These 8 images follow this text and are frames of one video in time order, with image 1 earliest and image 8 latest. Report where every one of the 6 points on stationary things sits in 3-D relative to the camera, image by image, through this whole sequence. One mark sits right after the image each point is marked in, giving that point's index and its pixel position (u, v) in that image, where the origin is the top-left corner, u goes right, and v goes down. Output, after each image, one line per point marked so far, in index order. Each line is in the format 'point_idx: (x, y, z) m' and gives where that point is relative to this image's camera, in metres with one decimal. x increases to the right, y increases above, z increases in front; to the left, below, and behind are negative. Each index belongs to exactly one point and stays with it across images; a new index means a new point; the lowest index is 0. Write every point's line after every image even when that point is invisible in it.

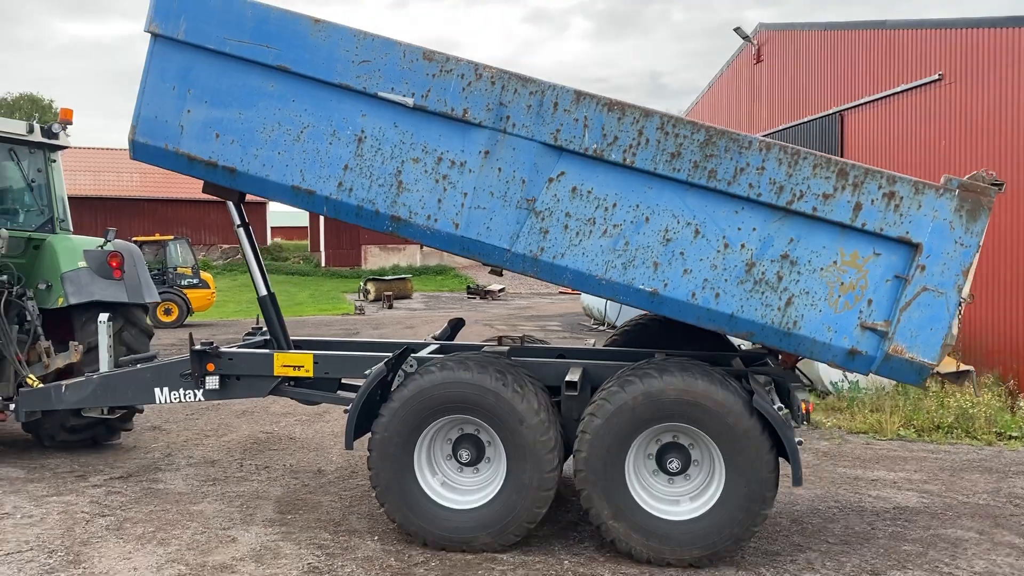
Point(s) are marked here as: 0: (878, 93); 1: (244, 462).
0: (+5.0, +2.7, +12.2) m
1: (-1.9, -1.3, +6.4) m
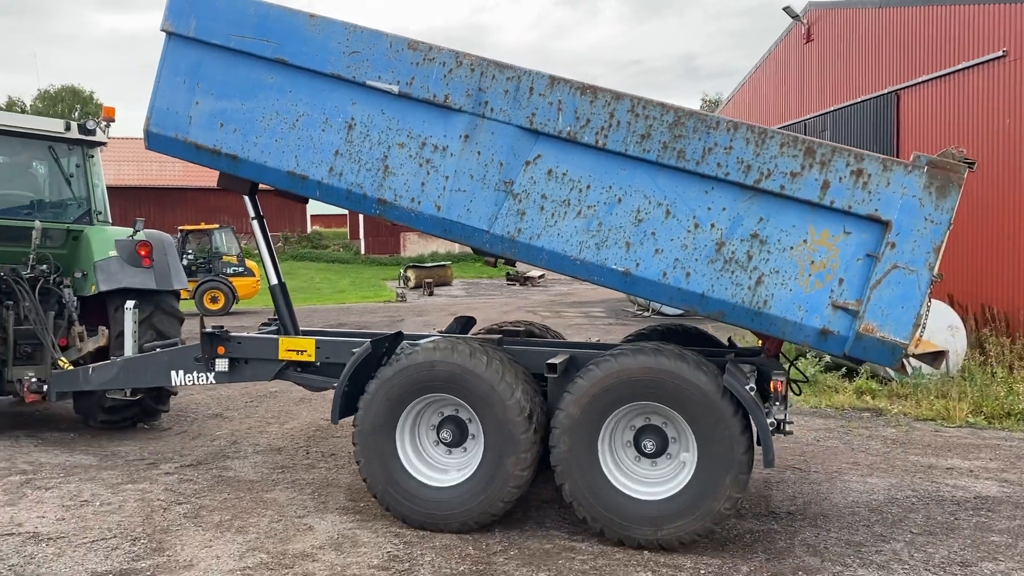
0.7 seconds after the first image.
0: (+5.7, +2.9, +11.9) m
1: (-1.5, -1.2, +6.4) m
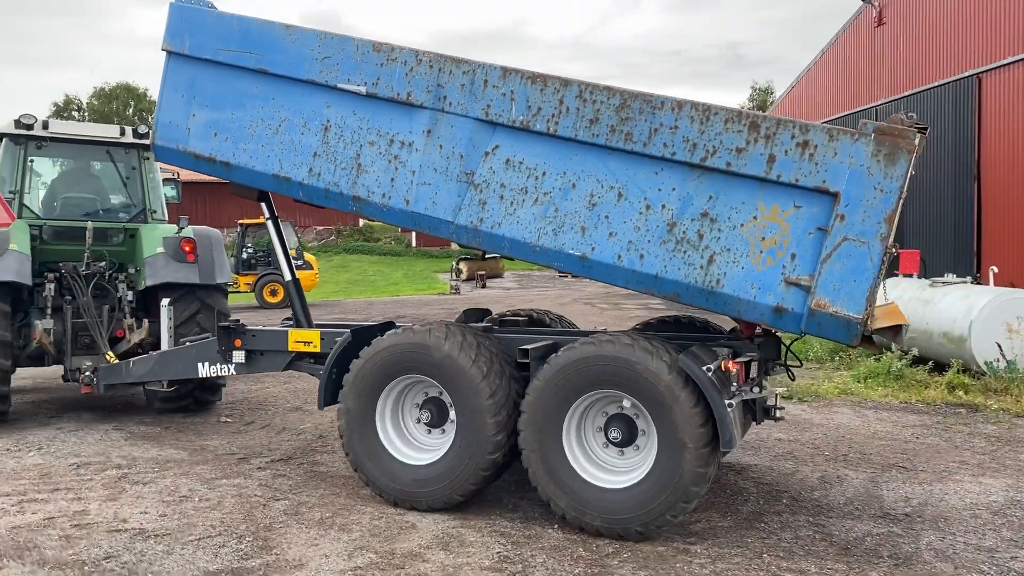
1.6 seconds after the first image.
0: (+6.5, +3.0, +11.4) m
1: (-0.8, -1.1, +6.3) m
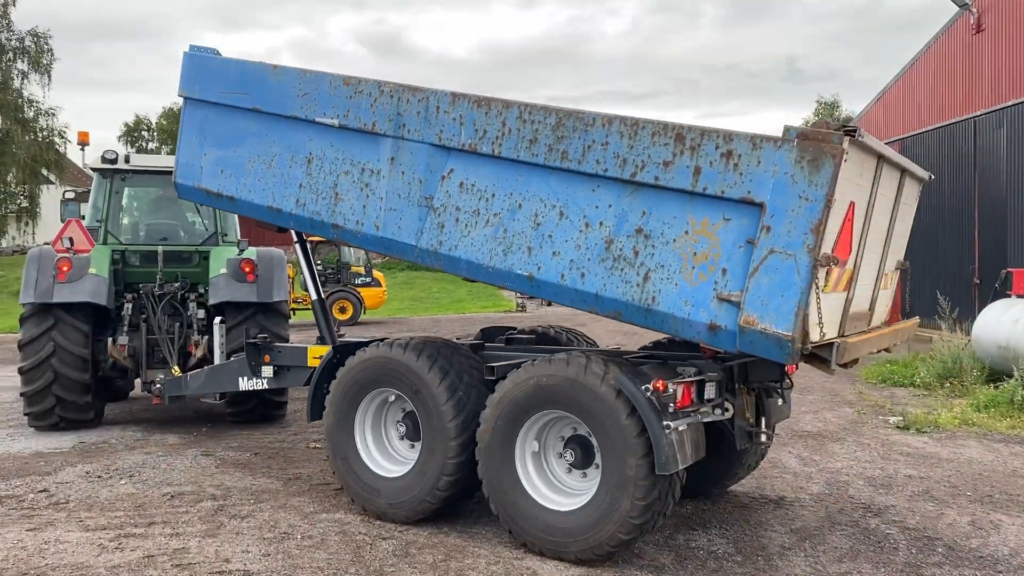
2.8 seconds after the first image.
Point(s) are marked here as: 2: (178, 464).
0: (+7.6, +2.8, +10.6) m
1: (-0.1, -1.3, +5.9) m
2: (-2.3, -1.2, +6.1) m
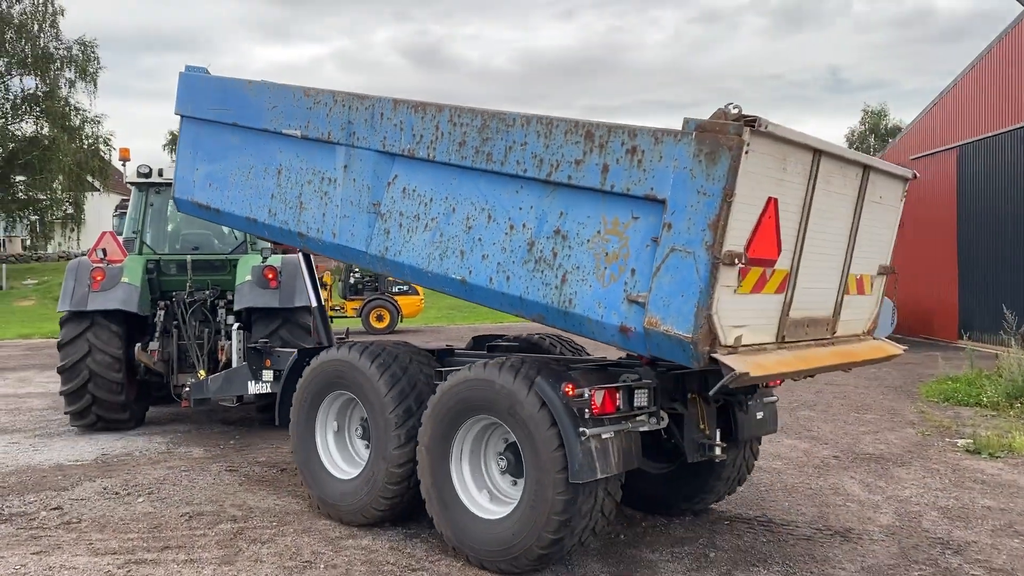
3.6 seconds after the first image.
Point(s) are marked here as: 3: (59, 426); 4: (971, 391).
0: (+8.0, +2.6, +10.0) m
1: (+0.1, -1.3, +5.5) m
2: (-2.0, -1.2, +5.8) m
3: (-4.3, -1.3, +8.4) m
4: (+5.1, -1.1, +9.8) m
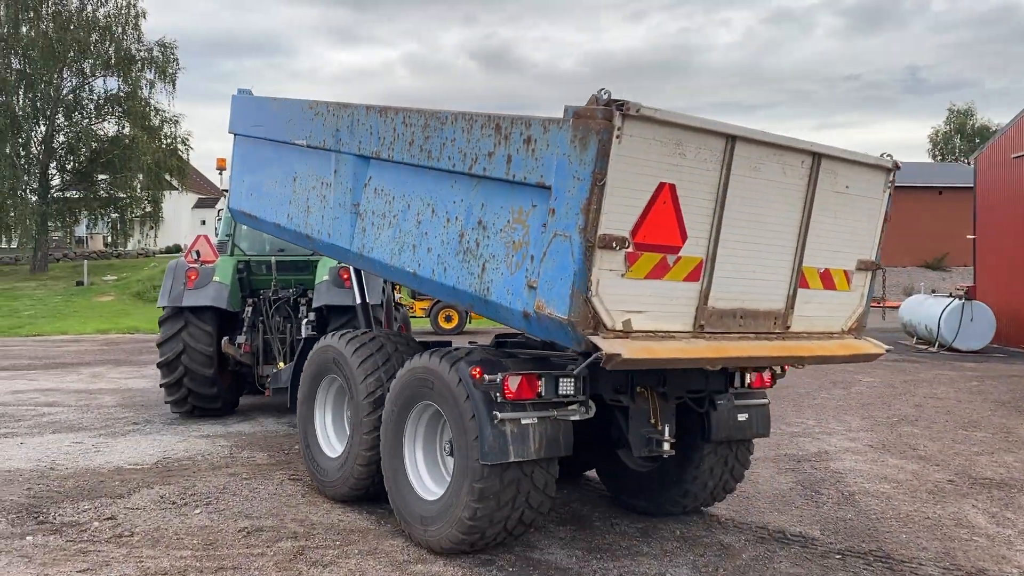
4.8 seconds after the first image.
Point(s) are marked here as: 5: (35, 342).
0: (+8.9, +2.5, +8.8) m
1: (+0.6, -1.3, +5.0) m
2: (-1.5, -1.2, +5.4) m
3: (-3.6, -1.3, +8.3) m
4: (+5.8, -1.2, +8.9) m
5: (-10.3, -1.2, +19.3) m
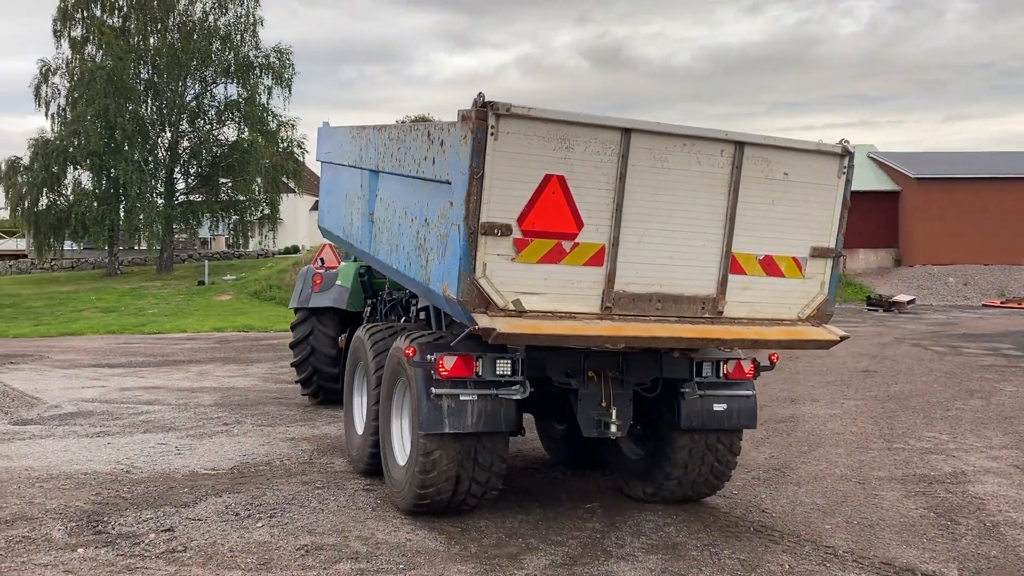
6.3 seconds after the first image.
0: (+9.7, +2.5, +7.2) m
1: (+1.0, -1.3, +4.5) m
2: (-1.0, -1.2, +5.1) m
3: (-2.7, -1.3, +8.2) m
4: (+6.7, -1.2, +7.7) m
5: (-8.0, -1.2, +20.0) m
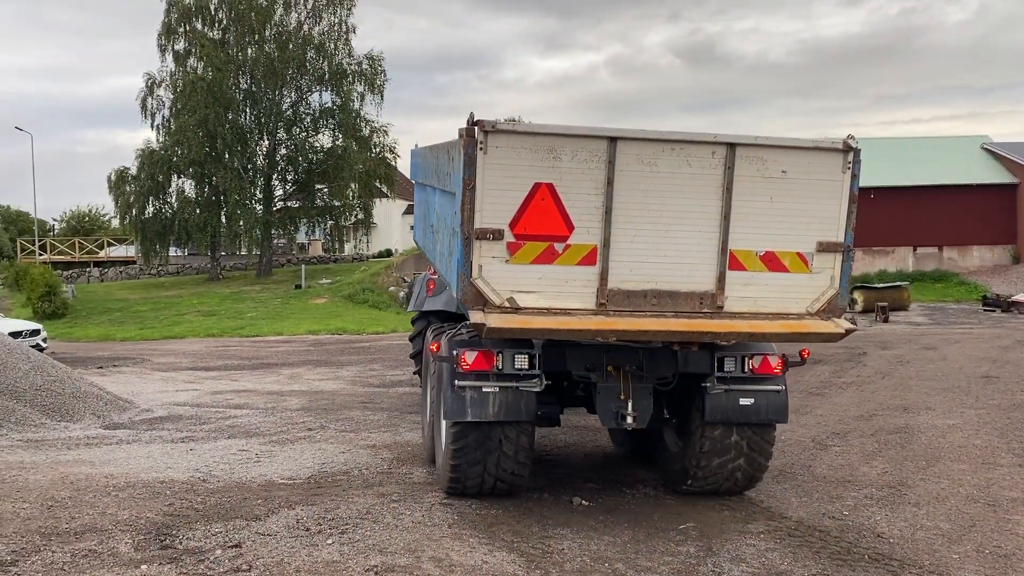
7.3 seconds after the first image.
0: (+10.3, +2.5, +5.8) m
1: (+1.4, -1.3, +4.0) m
2: (-0.6, -1.2, +4.8) m
3: (-1.9, -1.3, +8.1) m
4: (+7.4, -1.2, +6.6) m
5: (-6.0, -1.3, +20.4) m
